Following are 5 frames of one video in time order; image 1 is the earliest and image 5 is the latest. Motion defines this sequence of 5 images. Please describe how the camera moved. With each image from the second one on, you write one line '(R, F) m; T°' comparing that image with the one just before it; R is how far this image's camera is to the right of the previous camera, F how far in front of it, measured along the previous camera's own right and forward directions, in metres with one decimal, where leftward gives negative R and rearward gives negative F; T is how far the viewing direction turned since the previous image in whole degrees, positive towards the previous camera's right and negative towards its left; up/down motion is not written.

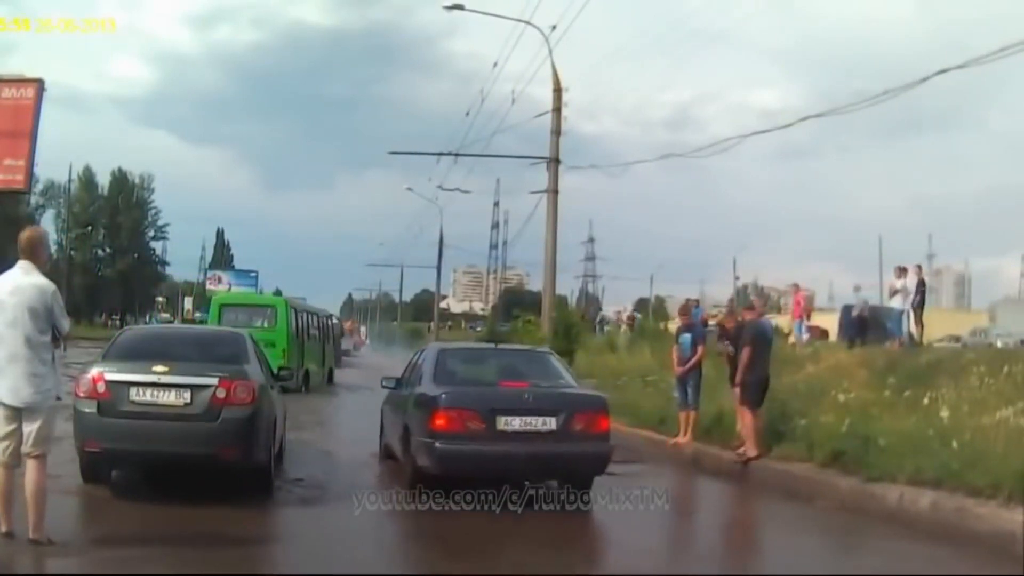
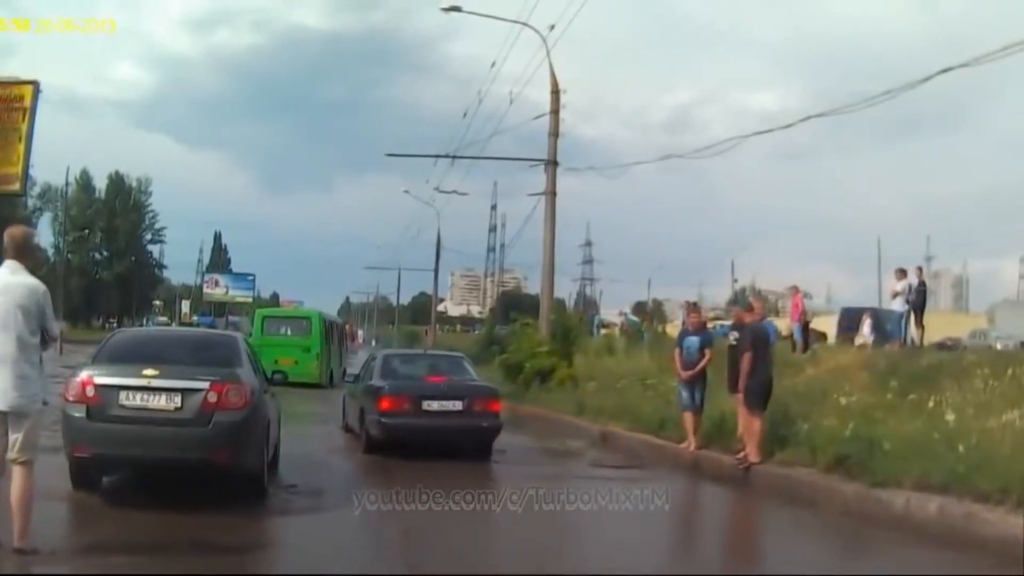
(0.0, +0.2) m; 0°
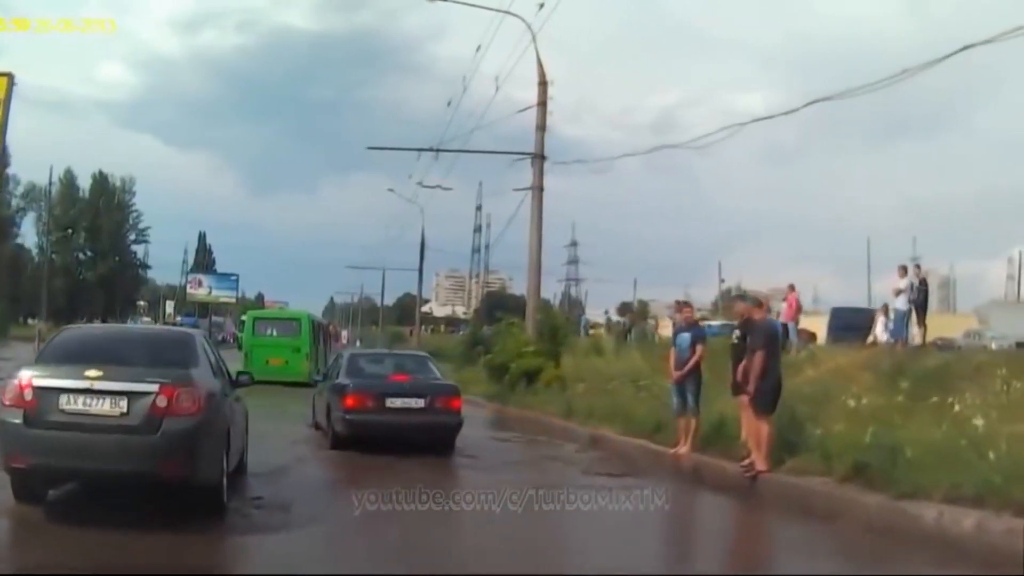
(0.0, +0.9) m; +1°
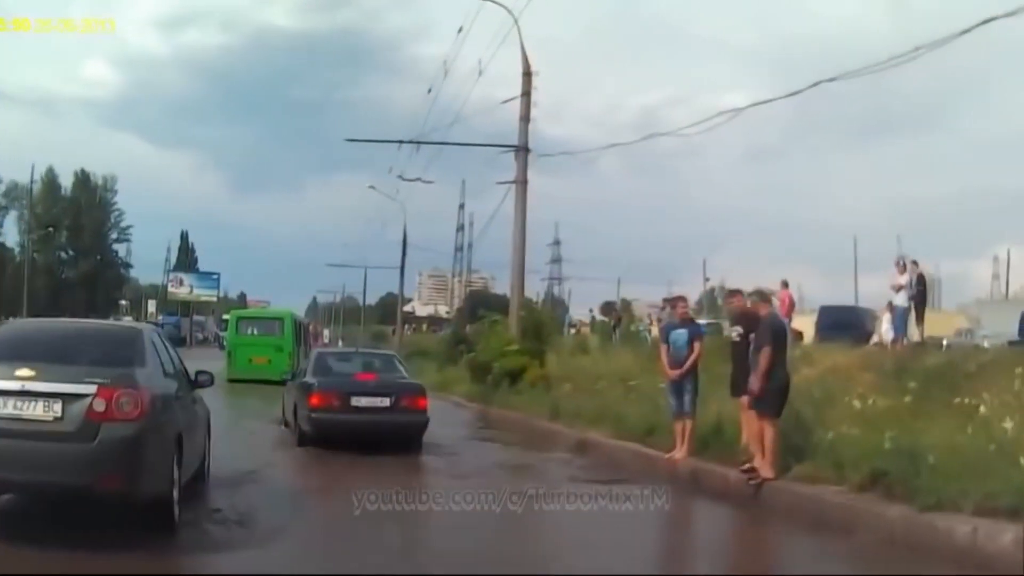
(0.0, +0.8) m; +1°
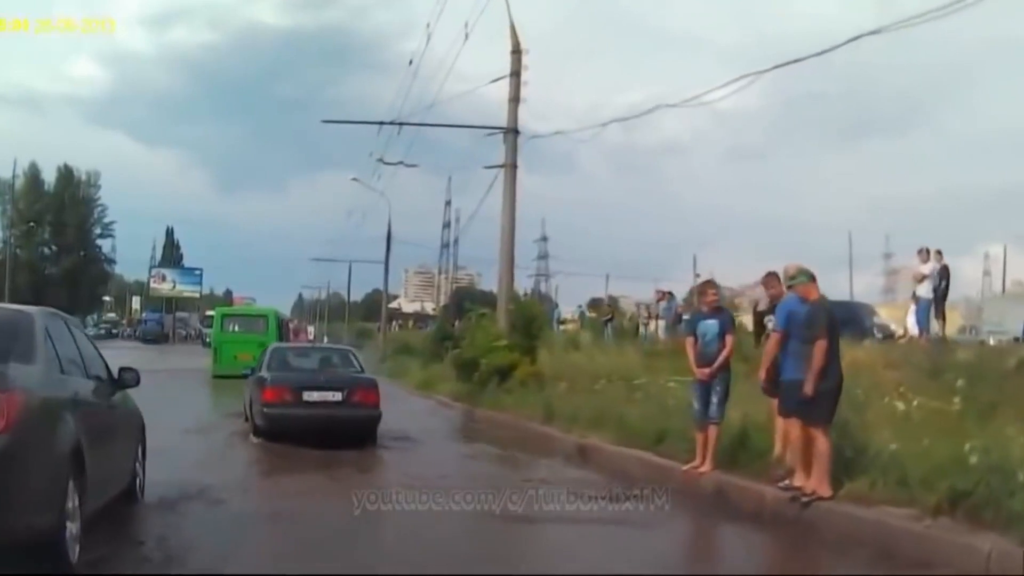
(-0.1, +1.6) m; +1°
